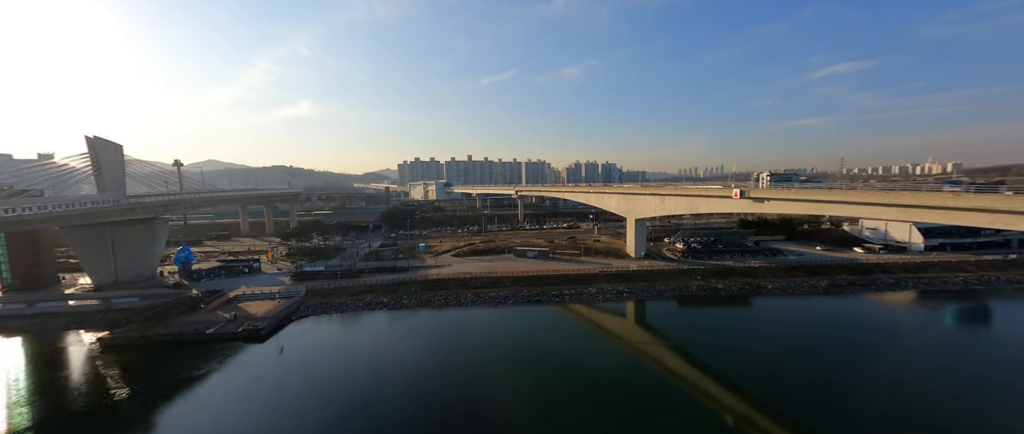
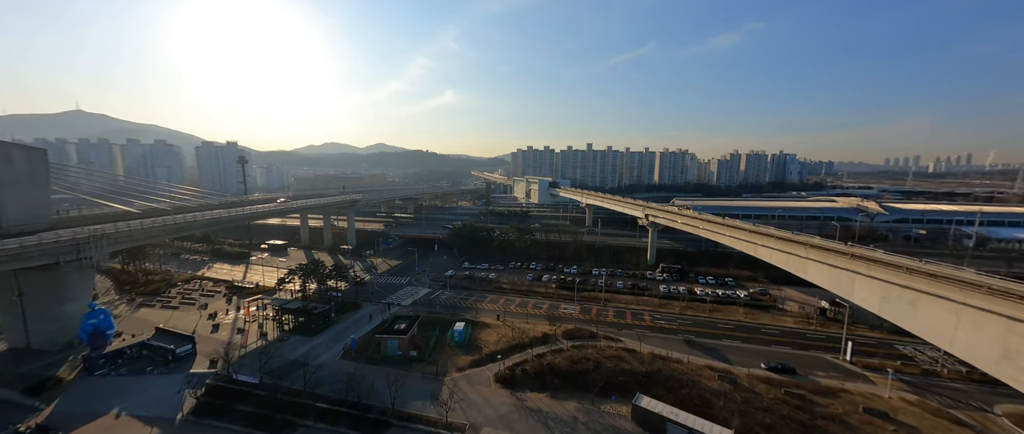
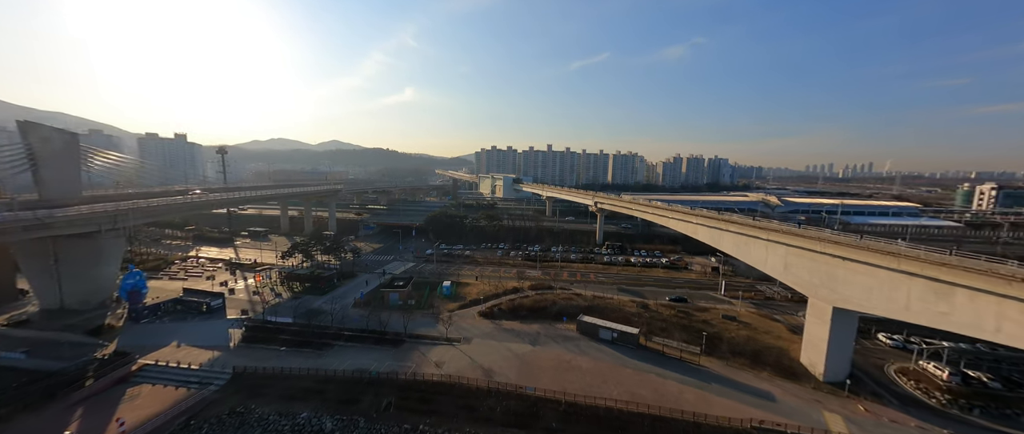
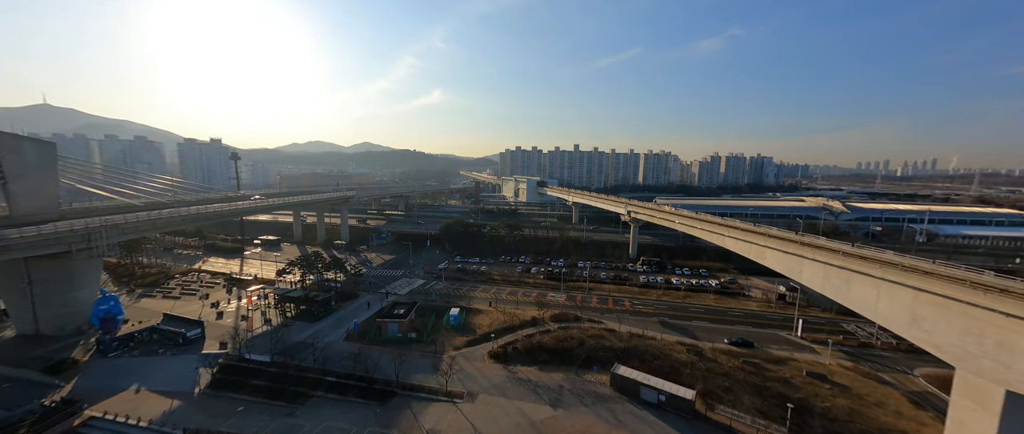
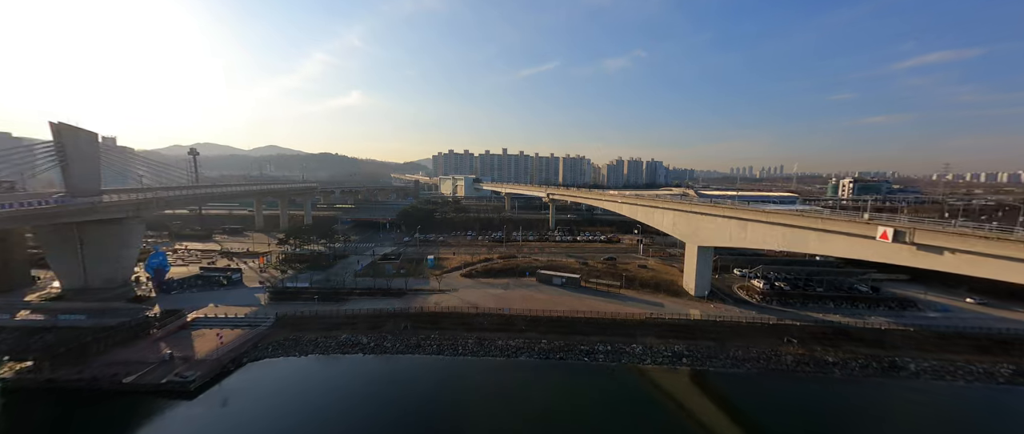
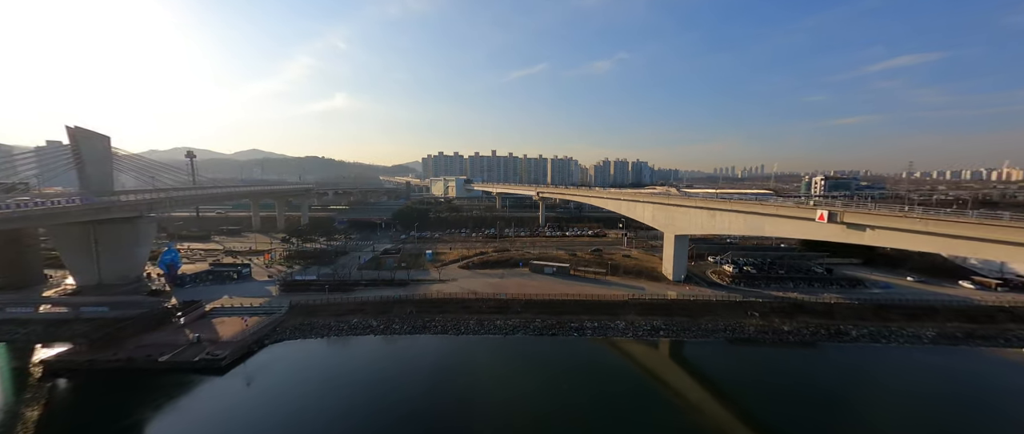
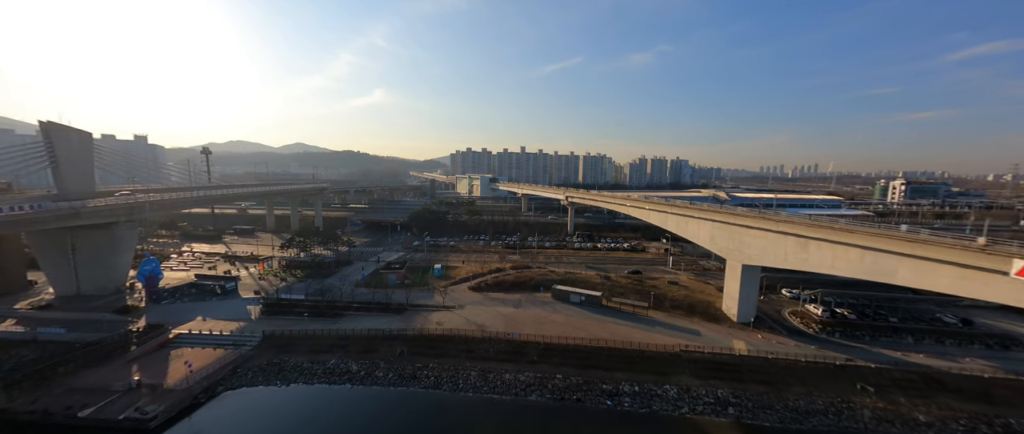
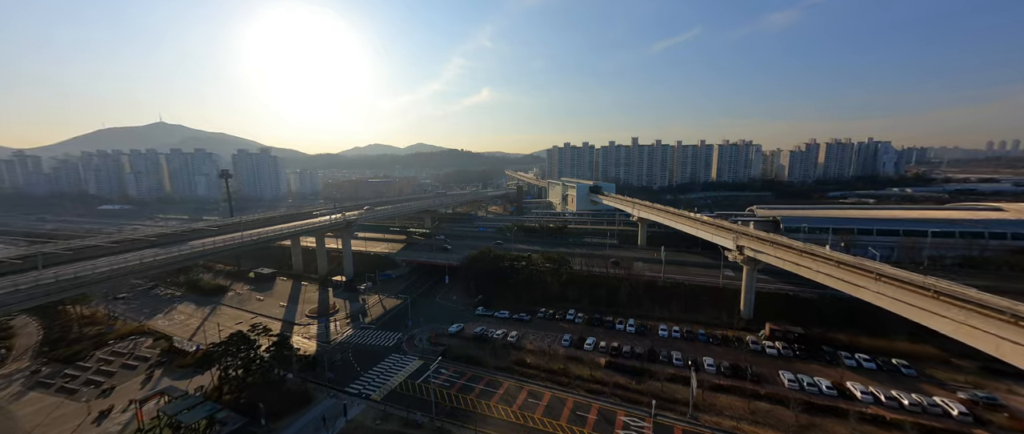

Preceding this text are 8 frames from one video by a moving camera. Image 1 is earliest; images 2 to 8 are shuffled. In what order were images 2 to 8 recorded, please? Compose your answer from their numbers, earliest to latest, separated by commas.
6, 5, 7, 3, 4, 2, 8
